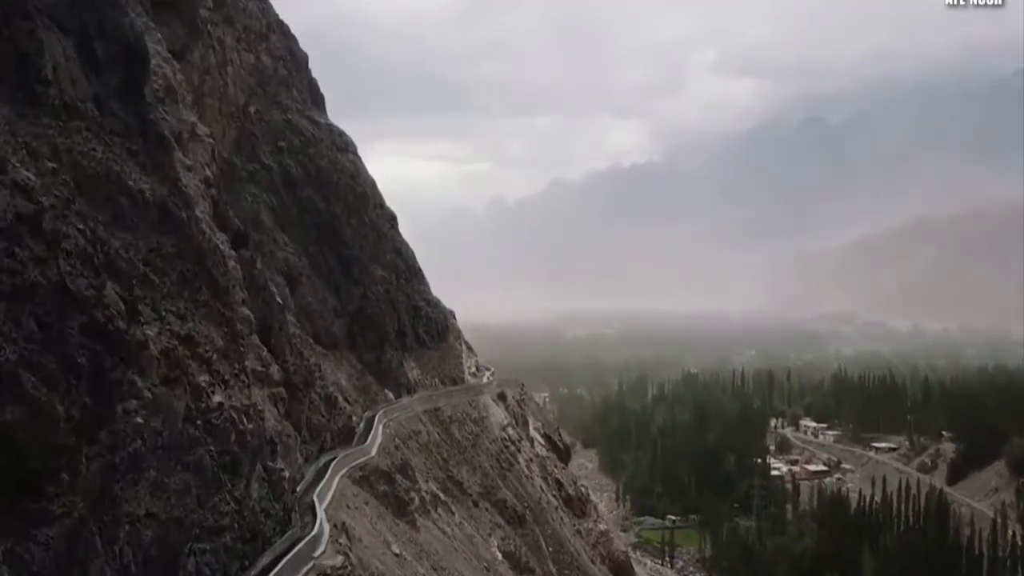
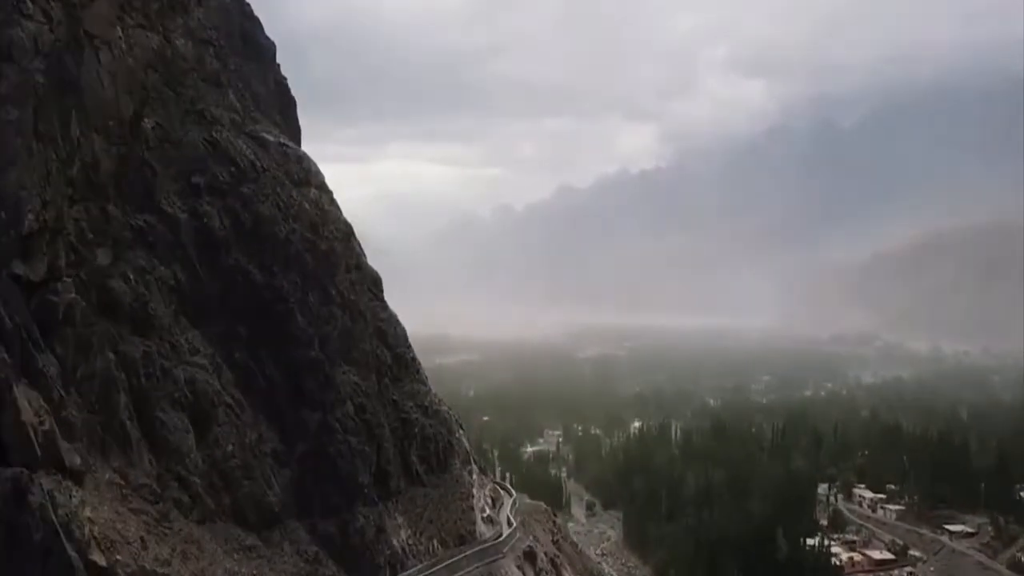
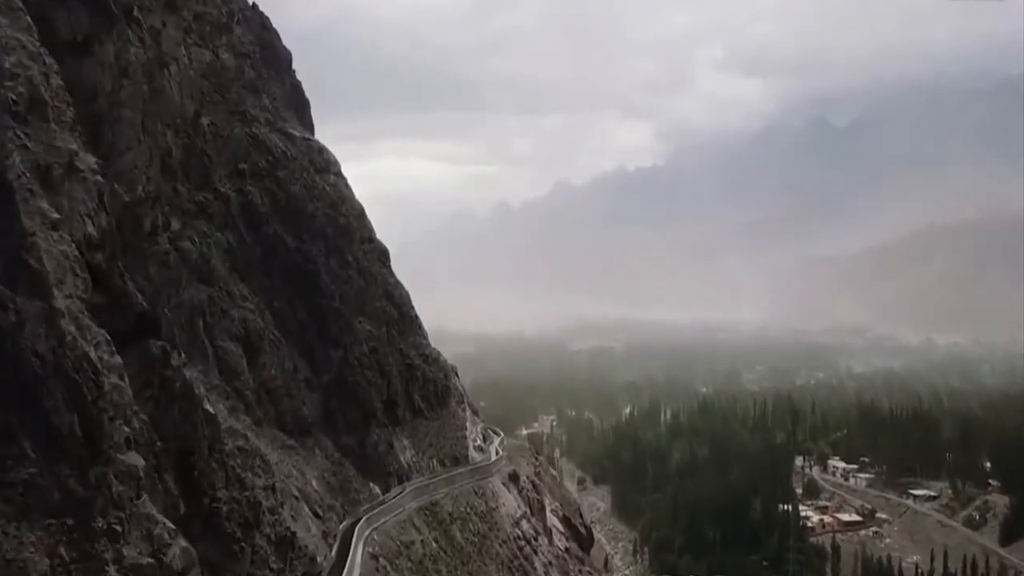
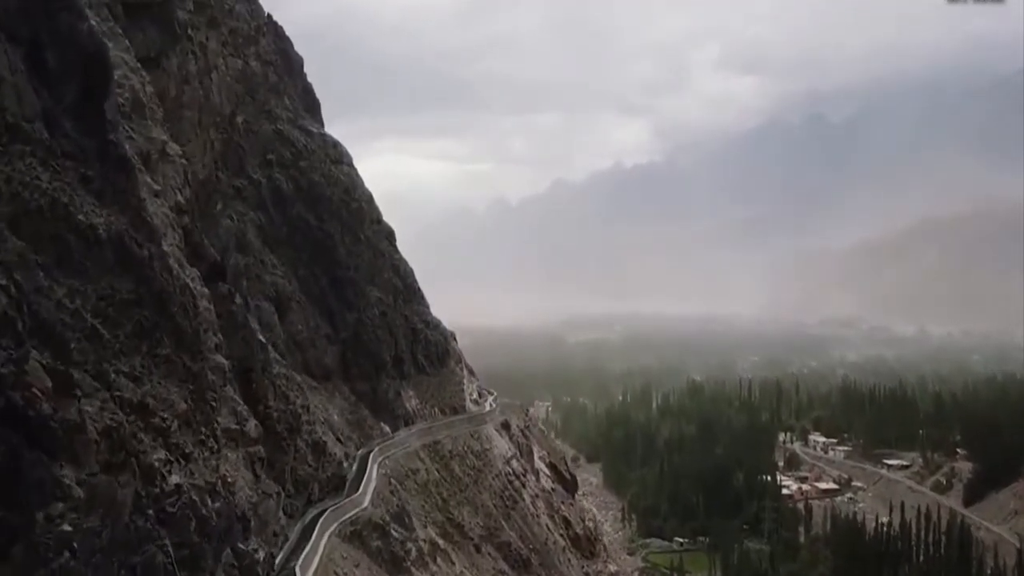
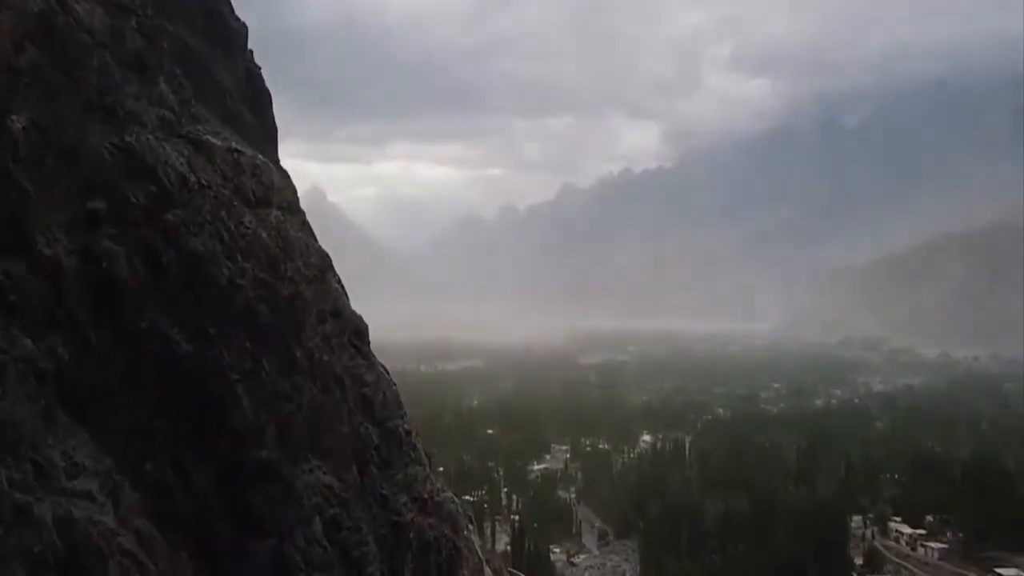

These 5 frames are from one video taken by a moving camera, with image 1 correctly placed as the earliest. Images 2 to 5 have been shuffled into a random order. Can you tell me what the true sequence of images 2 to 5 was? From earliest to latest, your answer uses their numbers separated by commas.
4, 3, 2, 5
